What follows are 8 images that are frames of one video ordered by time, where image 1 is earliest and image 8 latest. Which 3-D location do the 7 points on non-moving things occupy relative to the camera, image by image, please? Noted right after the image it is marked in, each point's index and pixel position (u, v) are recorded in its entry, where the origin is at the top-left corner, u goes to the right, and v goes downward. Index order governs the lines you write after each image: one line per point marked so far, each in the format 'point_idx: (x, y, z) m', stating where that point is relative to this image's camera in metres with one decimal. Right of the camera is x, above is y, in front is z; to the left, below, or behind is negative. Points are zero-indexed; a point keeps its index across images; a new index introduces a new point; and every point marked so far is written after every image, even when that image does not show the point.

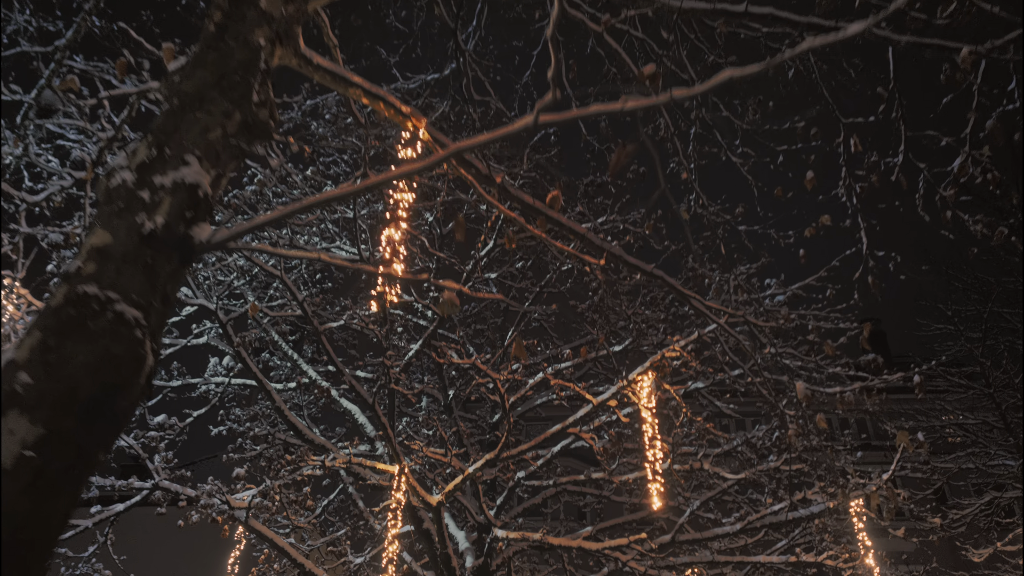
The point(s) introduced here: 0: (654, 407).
0: (+1.0, -0.9, +7.1) m
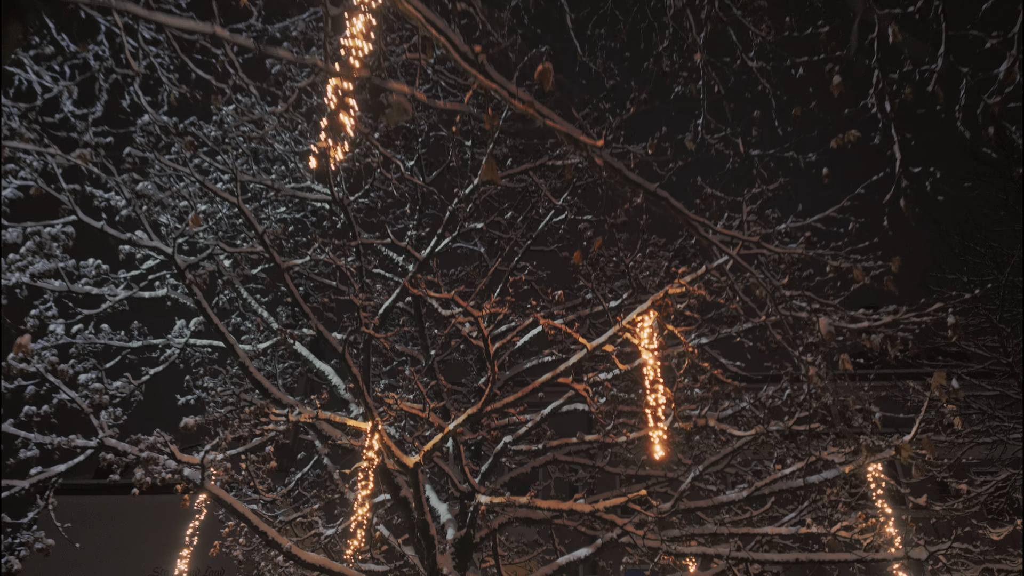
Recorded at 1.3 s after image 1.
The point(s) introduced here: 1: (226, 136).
0: (+0.9, -0.4, +6.3) m
1: (-2.5, +1.3, +8.4) m
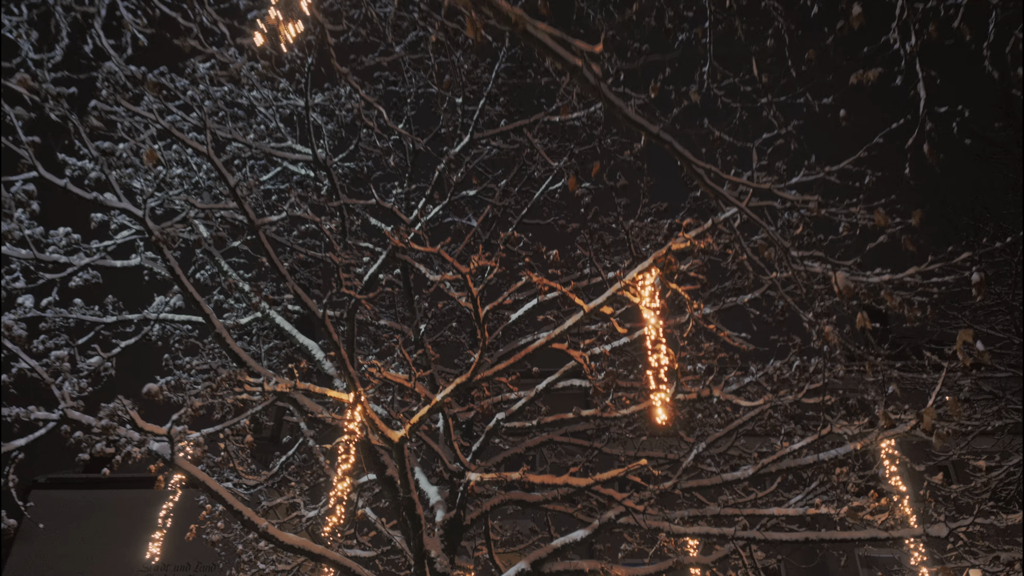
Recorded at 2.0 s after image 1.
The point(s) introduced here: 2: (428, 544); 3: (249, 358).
0: (+0.9, -0.1, +5.8) m
1: (-2.5, +1.6, +7.9) m
2: (-0.7, -2.0, +7.8) m
3: (-2.1, -0.6, +7.7) m
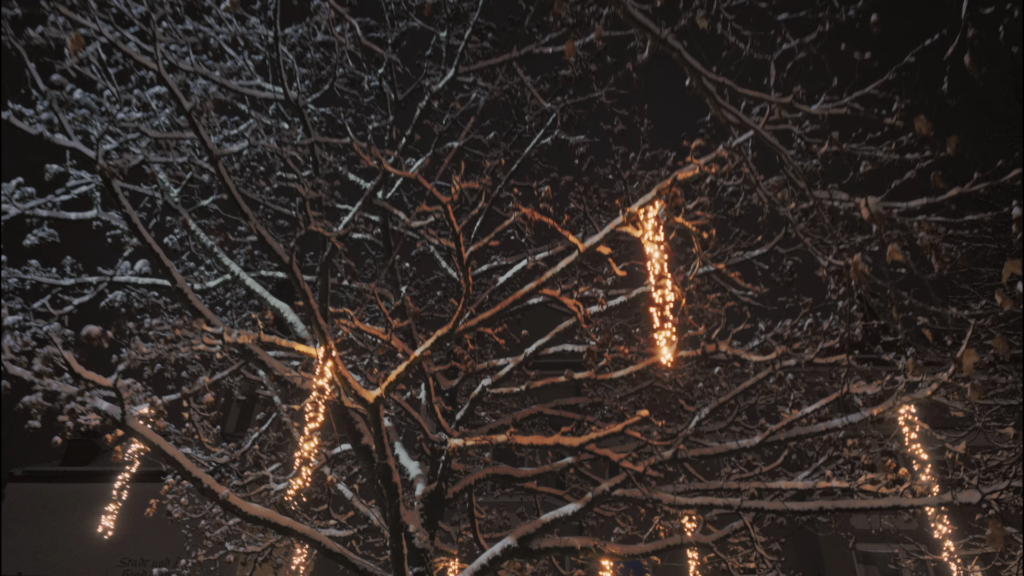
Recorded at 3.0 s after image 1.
0: (+0.8, +0.2, +5.2) m
1: (-2.6, +2.0, +7.3) m
2: (-0.8, -1.7, +7.1) m
3: (-2.2, -0.2, +7.0) m
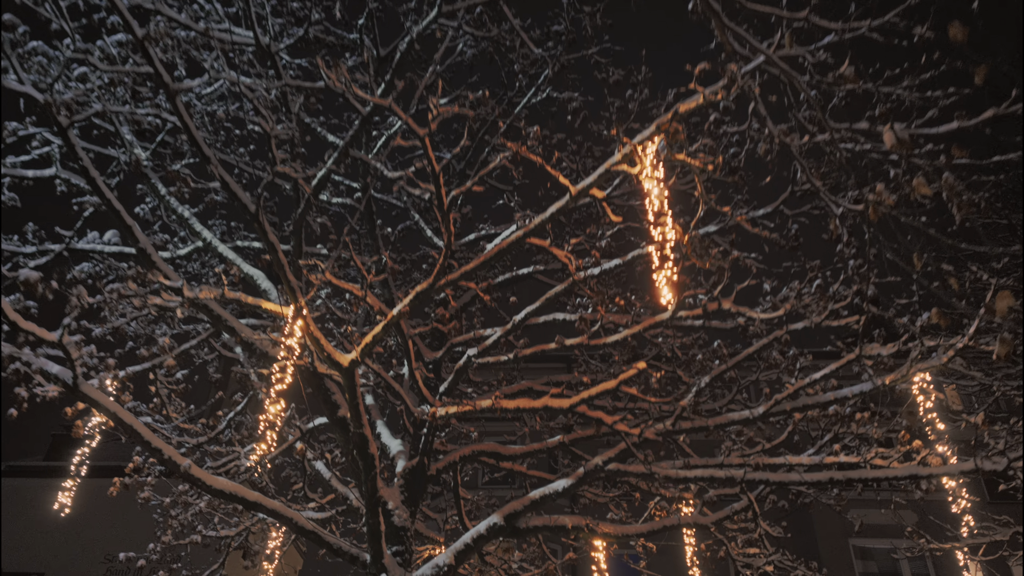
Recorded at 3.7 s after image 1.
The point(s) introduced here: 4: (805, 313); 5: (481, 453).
0: (+0.7, +0.5, +4.7) m
1: (-2.7, +2.3, +6.8) m
2: (-0.9, -1.4, +6.6) m
3: (-2.3, +0.1, +6.5) m
4: (+2.1, -0.2, +7.1) m
5: (-0.3, -1.3, +7.9) m
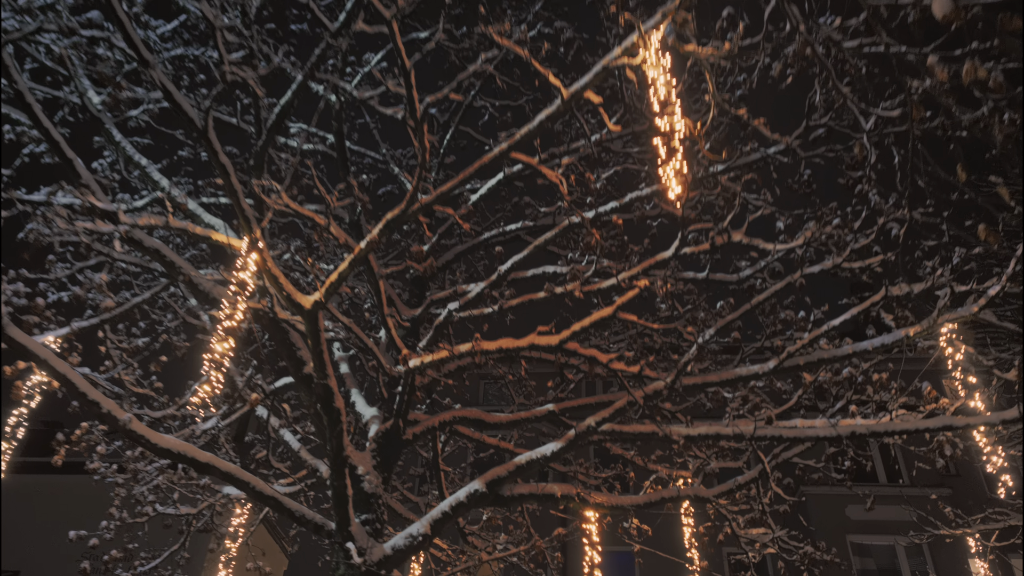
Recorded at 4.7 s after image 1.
0: (+0.6, +0.9, +4.1) m
1: (-2.8, +2.7, +6.1) m
2: (-1.0, -1.0, +6.0) m
3: (-2.4, +0.5, +5.8) m
4: (+2.0, +0.2, +6.4) m
5: (-0.4, -1.0, +7.3) m
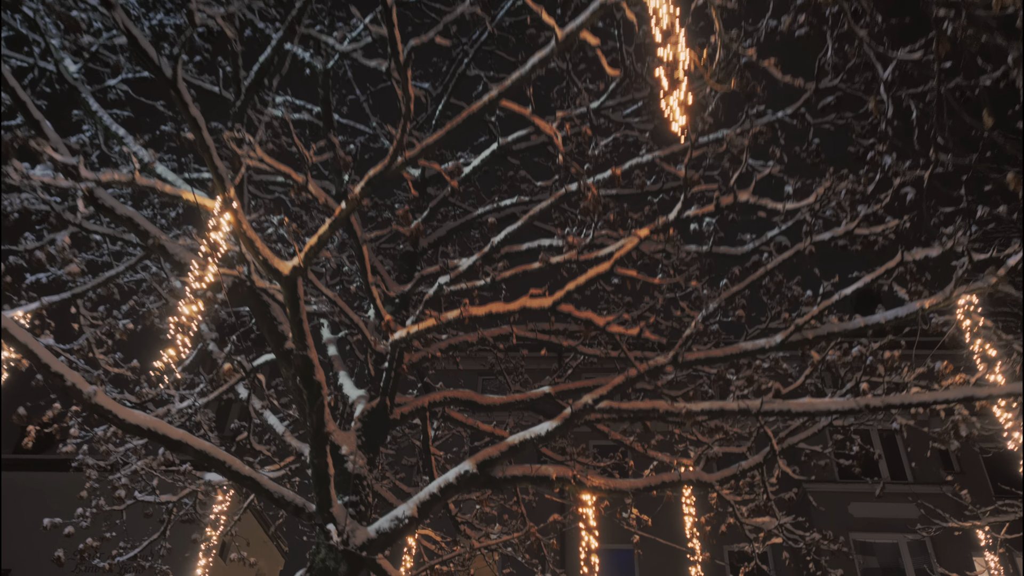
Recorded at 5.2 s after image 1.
0: (+0.6, +1.1, +3.8) m
1: (-2.8, +2.8, +5.8) m
2: (-1.0, -0.8, +5.6) m
3: (-2.4, +0.7, +5.5) m
4: (+2.0, +0.4, +6.1) m
5: (-0.4, -0.8, +6.9) m
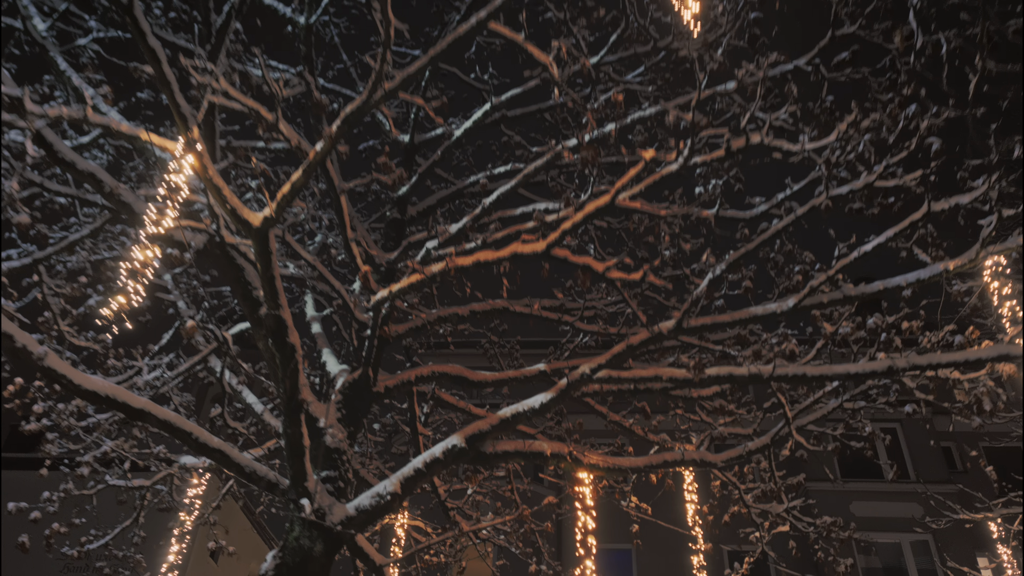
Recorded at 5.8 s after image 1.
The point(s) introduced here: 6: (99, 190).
0: (+0.6, +1.3, +3.4) m
1: (-2.8, +3.1, +5.3) m
2: (-1.1, -0.6, +5.2) m
3: (-2.4, +0.9, +5.1) m
4: (+1.9, +0.6, +5.7) m
5: (-0.5, -0.6, +6.5) m
6: (-2.2, +0.5, +5.3) m
